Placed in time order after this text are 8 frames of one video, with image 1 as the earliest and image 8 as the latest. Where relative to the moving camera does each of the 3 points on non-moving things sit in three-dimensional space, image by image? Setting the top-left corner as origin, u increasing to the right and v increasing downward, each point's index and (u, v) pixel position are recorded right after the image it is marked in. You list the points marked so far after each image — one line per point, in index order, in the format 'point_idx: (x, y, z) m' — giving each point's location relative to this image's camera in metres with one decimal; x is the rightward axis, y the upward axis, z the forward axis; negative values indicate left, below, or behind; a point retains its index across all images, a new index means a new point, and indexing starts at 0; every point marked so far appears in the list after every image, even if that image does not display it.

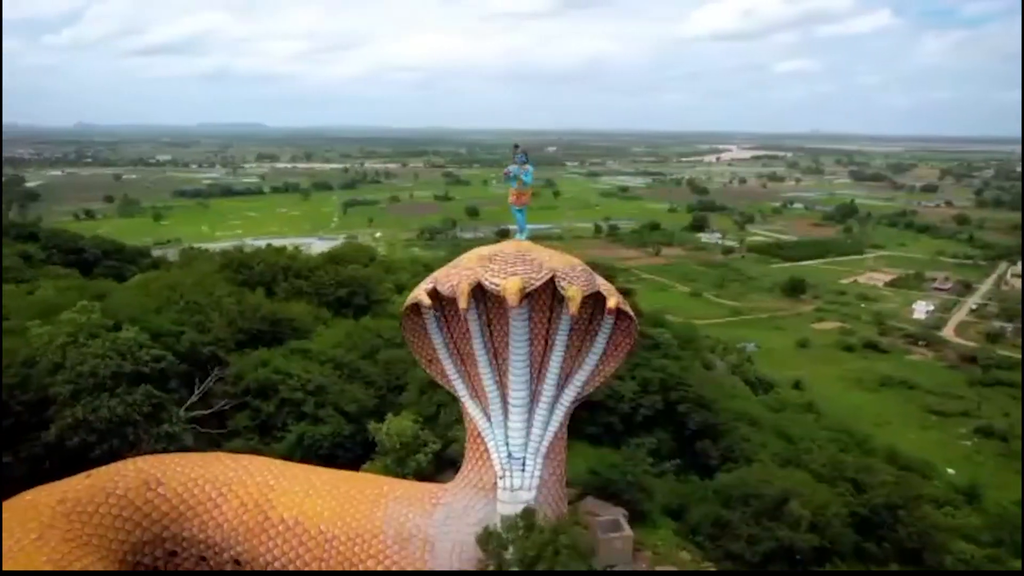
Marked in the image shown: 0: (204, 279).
0: (-6.8, +0.3, +13.9) m
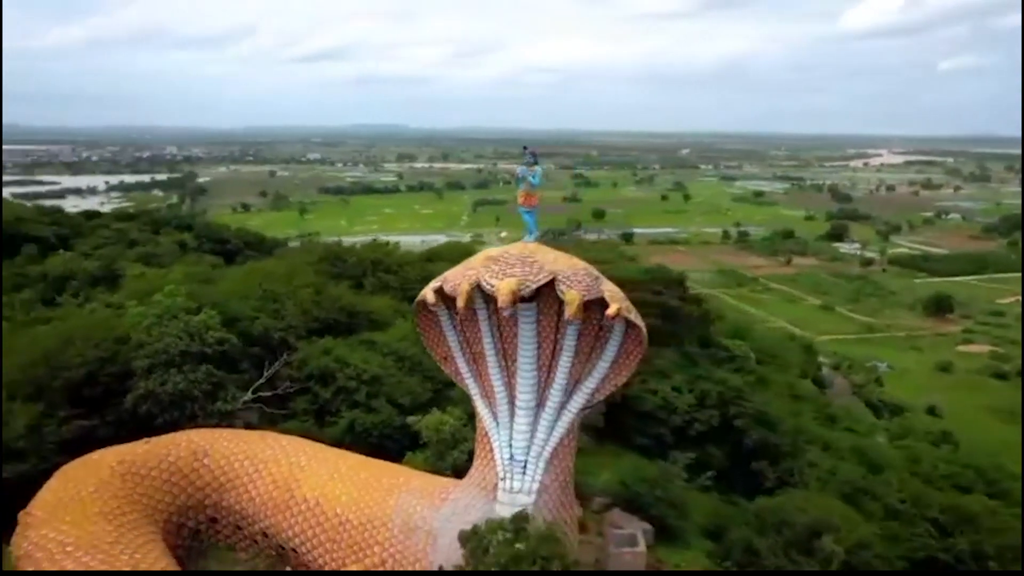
0: (-4.7, +0.5, +15.0) m
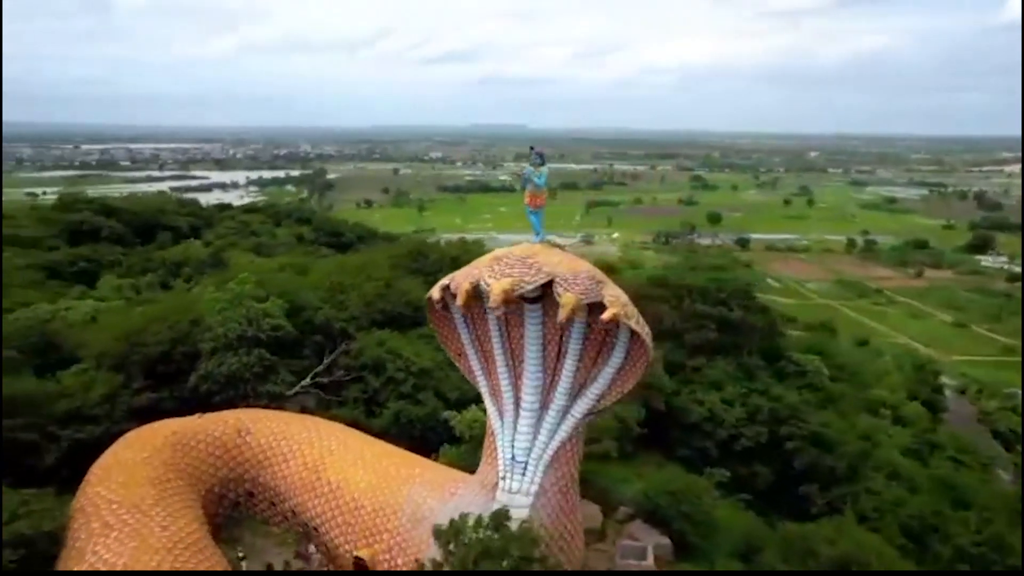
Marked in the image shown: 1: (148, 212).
0: (-2.7, +0.7, +15.6) m
1: (-9.6, +2.0, +18.3) m
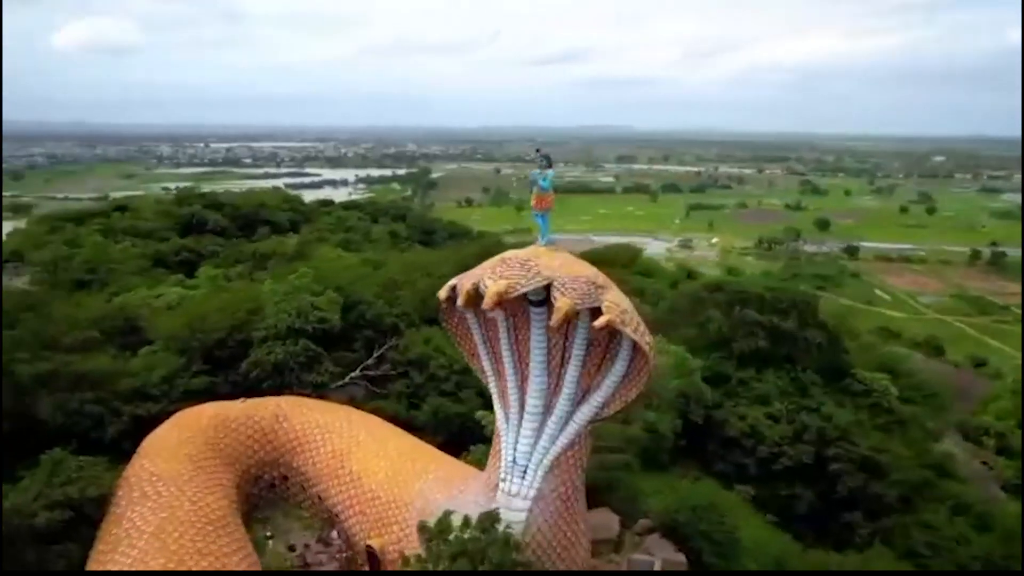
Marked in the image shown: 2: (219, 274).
0: (-0.9, +0.7, +15.8) m
1: (-7.3, +2.3, +19.5) m
2: (-5.8, +0.3, +14.0) m
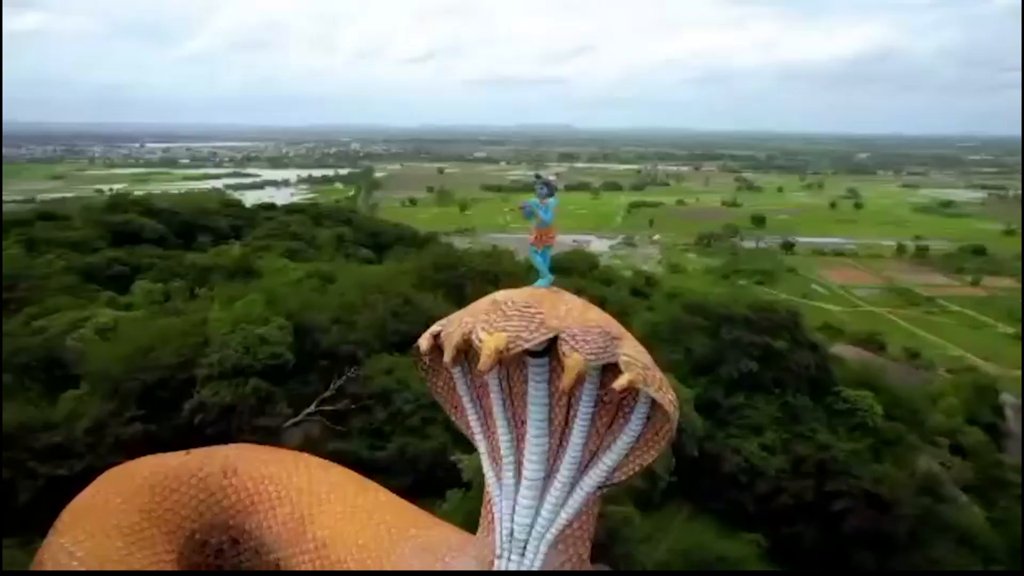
0: (-2.0, +0.6, +15.2) m
1: (-8.7, +2.0, +18.4) m
2: (-6.7, 0.0, +13.1) m
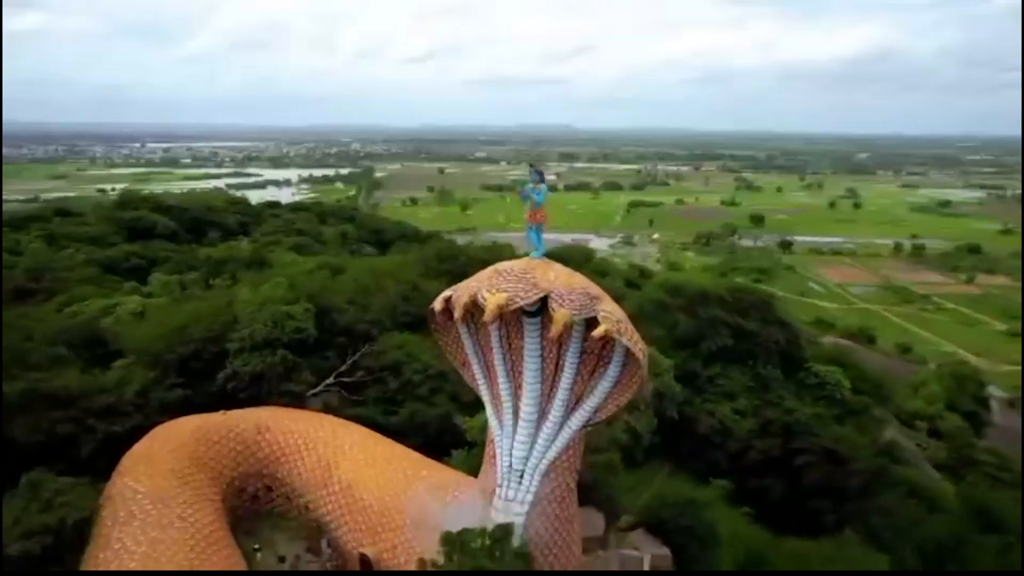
0: (-2.0, +0.7, +15.8) m
1: (-8.7, +2.1, +19.0) m
2: (-6.7, +0.1, +13.6) m
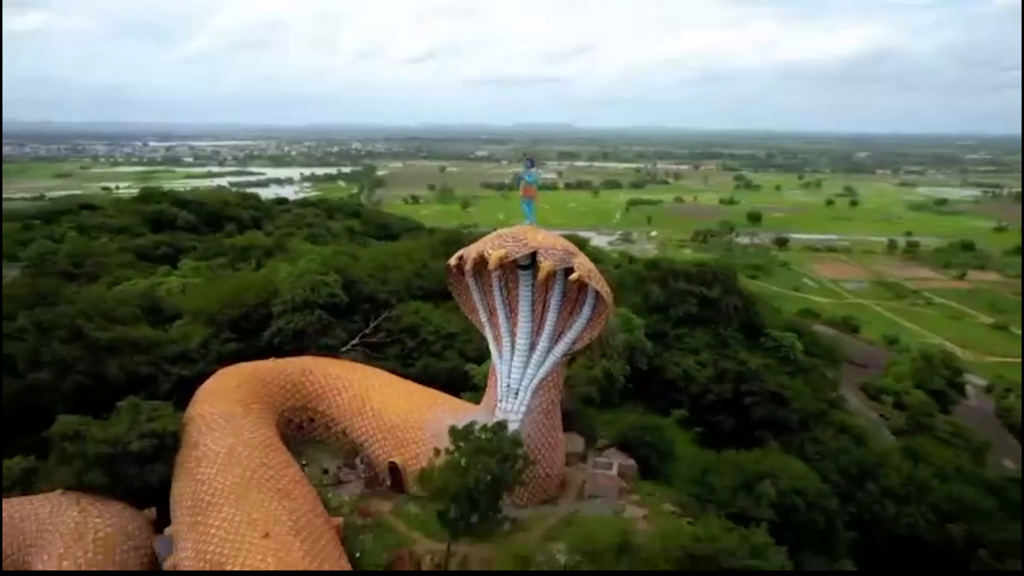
0: (-2.0, +1.0, +16.9) m
1: (-8.7, +2.4, +20.0) m
2: (-6.7, +0.4, +14.7) m
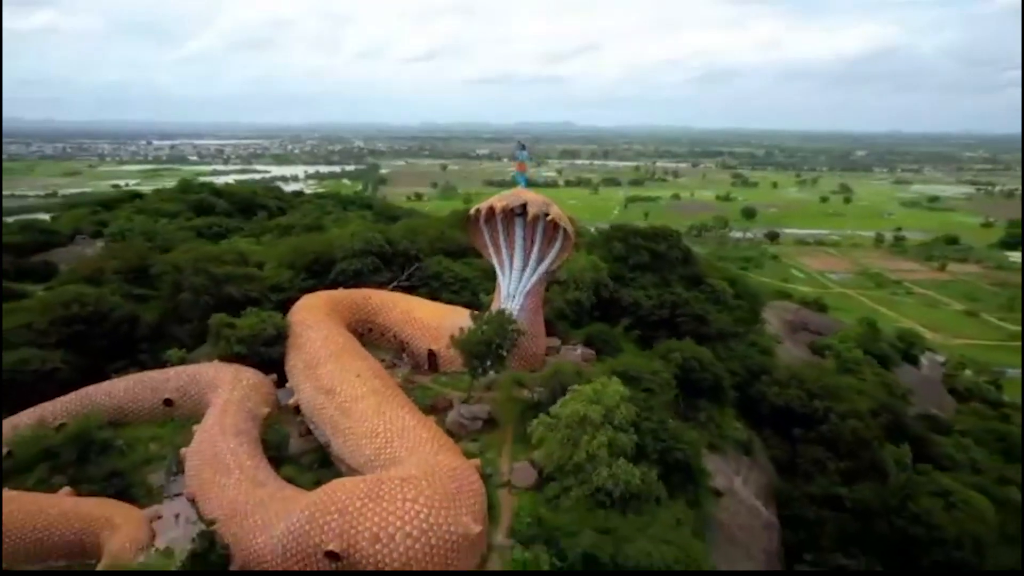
0: (-2.0, +1.6, +19.2) m
1: (-8.7, +3.0, +22.4) m
2: (-6.7, +1.0, +17.1) m
